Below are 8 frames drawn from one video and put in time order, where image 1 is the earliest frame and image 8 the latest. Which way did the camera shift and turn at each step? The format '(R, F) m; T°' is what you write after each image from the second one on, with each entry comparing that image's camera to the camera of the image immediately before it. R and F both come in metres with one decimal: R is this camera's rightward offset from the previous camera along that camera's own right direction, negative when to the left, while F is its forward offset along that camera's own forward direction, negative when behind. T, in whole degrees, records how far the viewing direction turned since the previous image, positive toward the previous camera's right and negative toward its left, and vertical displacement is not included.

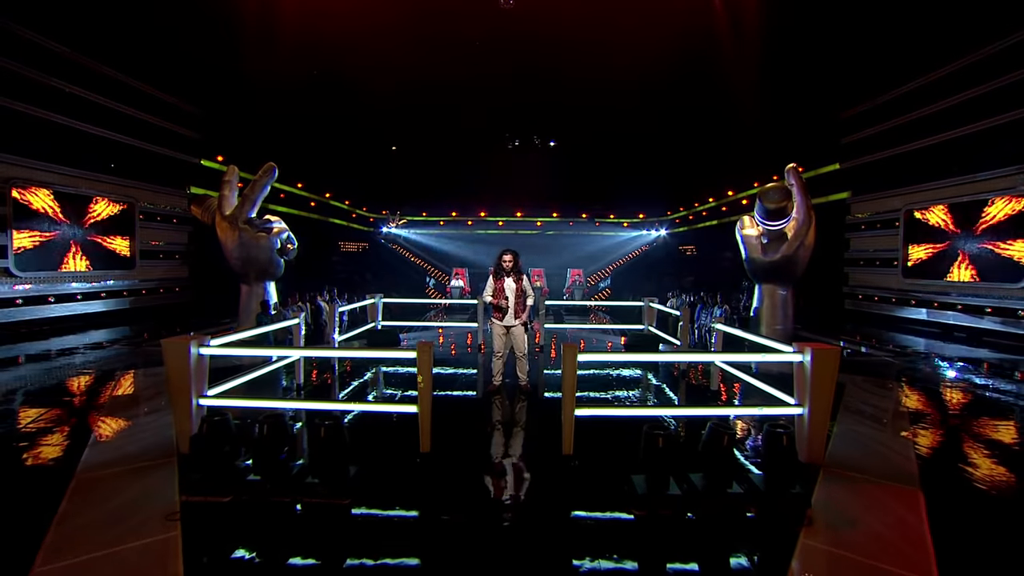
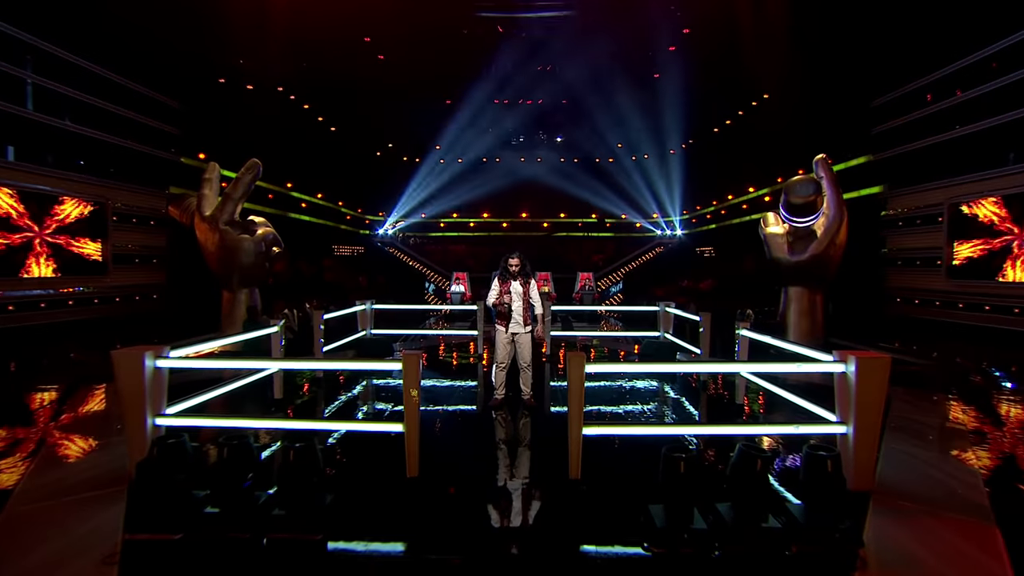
(+0.1, +0.8) m; -1°
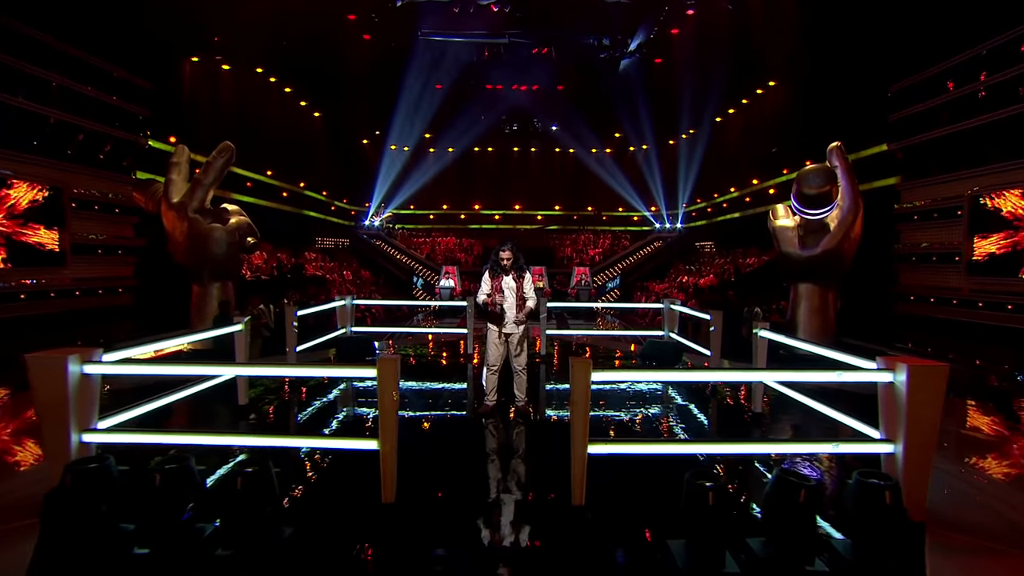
(0.0, +0.6) m; +1°
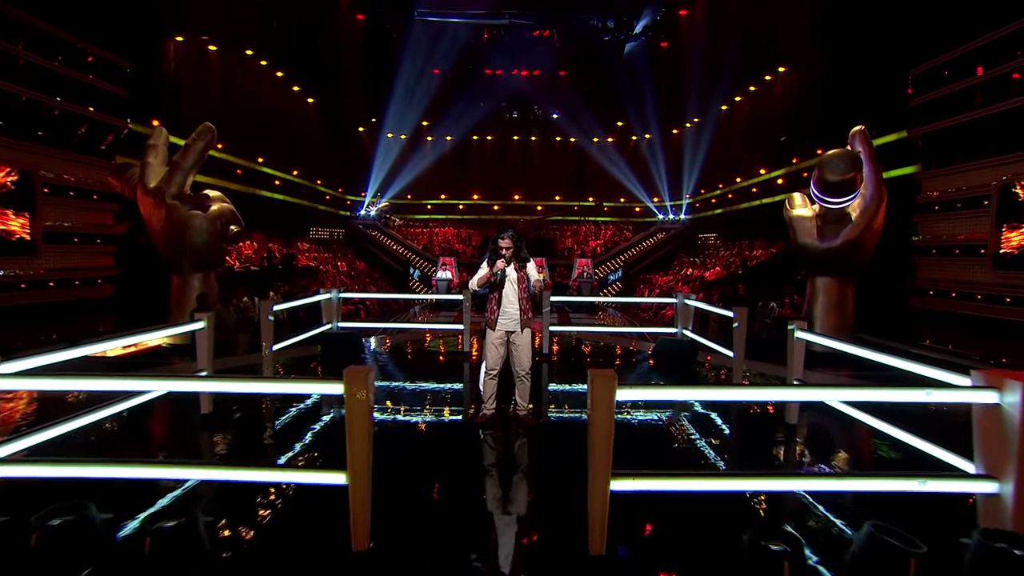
(0.0, +0.5) m; 0°
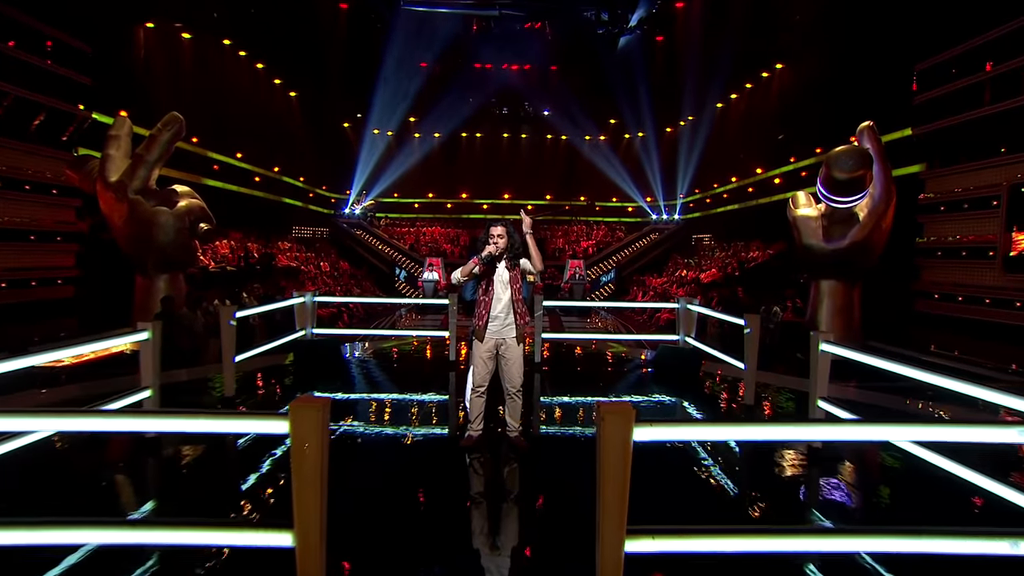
(0.0, +0.4) m; +1°
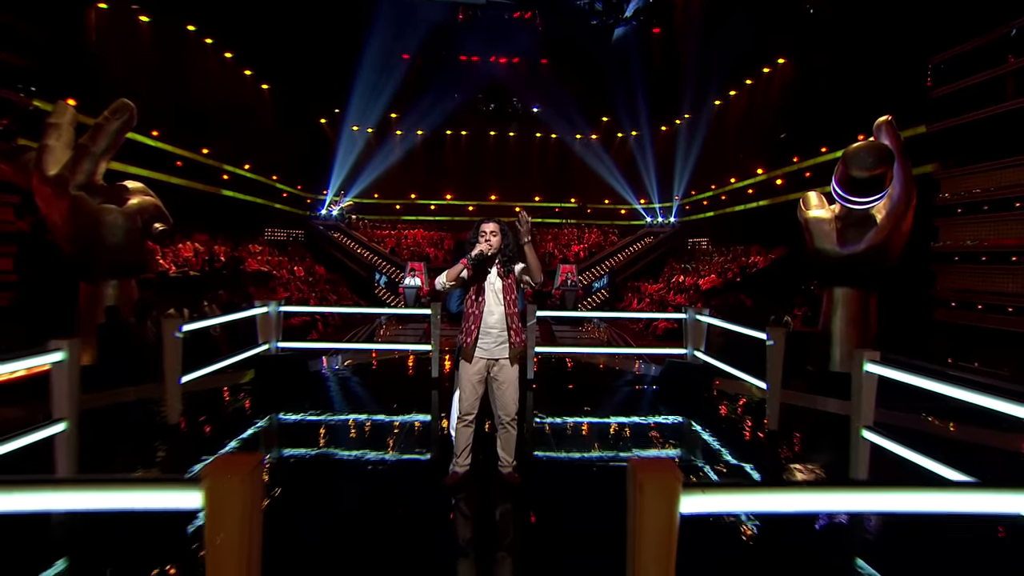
(-0.1, +0.6) m; +2°
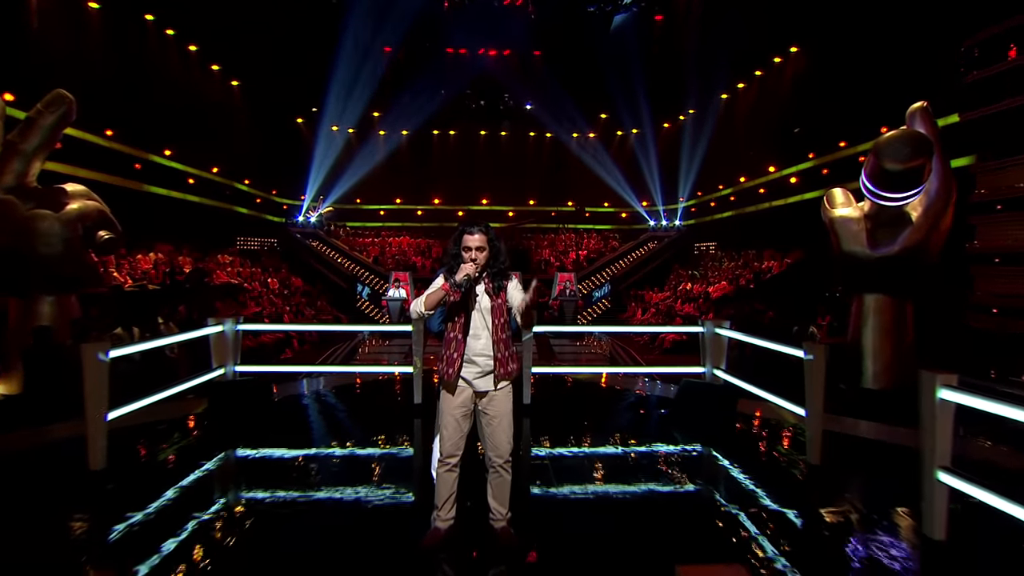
(0.0, +0.7) m; +1°
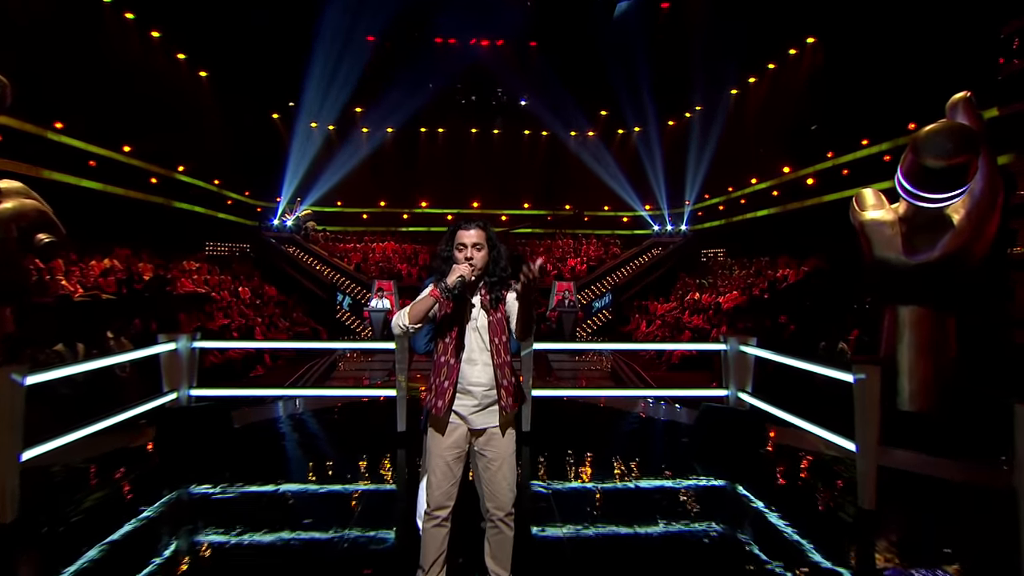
(-0.1, +0.6) m; +1°
